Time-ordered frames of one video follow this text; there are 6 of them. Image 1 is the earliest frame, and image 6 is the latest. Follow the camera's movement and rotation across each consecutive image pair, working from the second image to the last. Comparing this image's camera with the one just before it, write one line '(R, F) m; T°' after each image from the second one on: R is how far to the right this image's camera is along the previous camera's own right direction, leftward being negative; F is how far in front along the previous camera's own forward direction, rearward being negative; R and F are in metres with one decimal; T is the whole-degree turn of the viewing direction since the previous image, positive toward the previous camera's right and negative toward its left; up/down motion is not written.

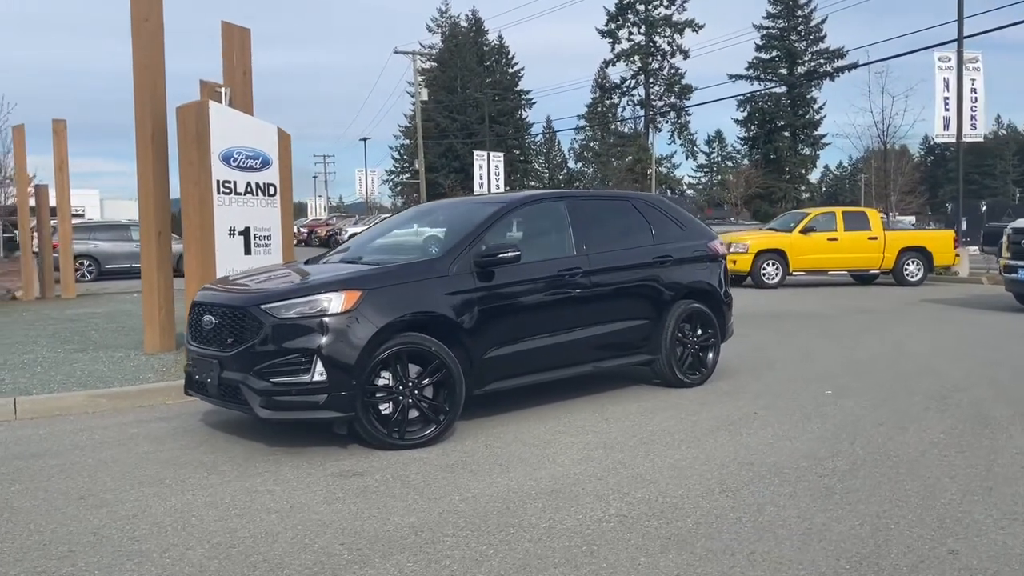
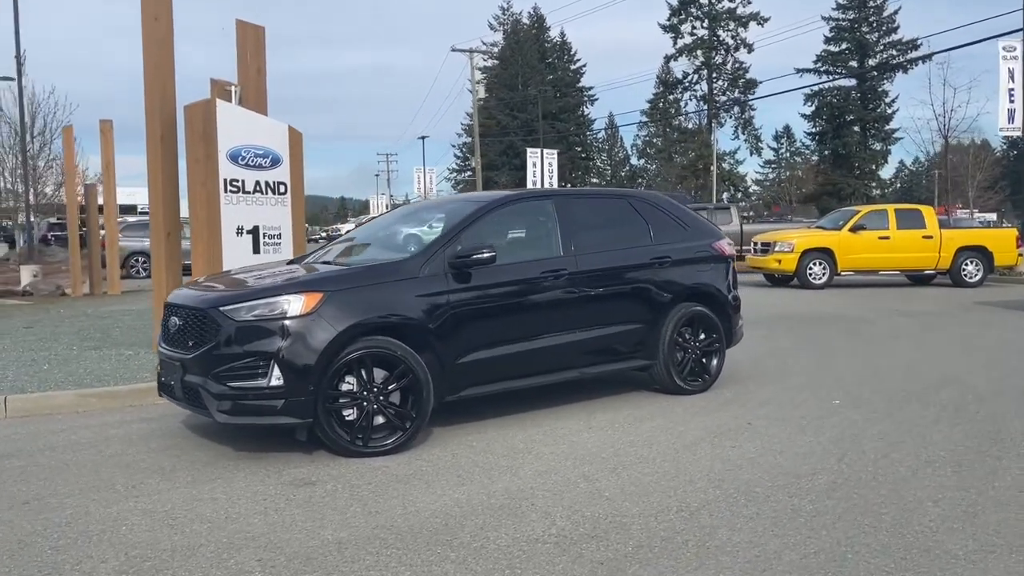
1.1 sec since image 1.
(+0.7, +0.3) m; -4°
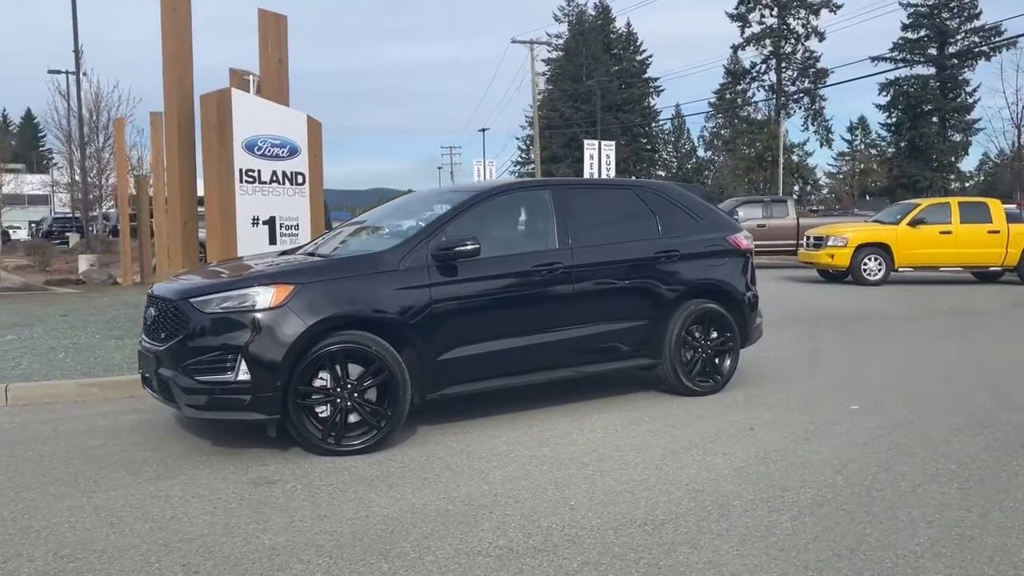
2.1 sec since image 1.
(+0.6, +0.3) m; -4°
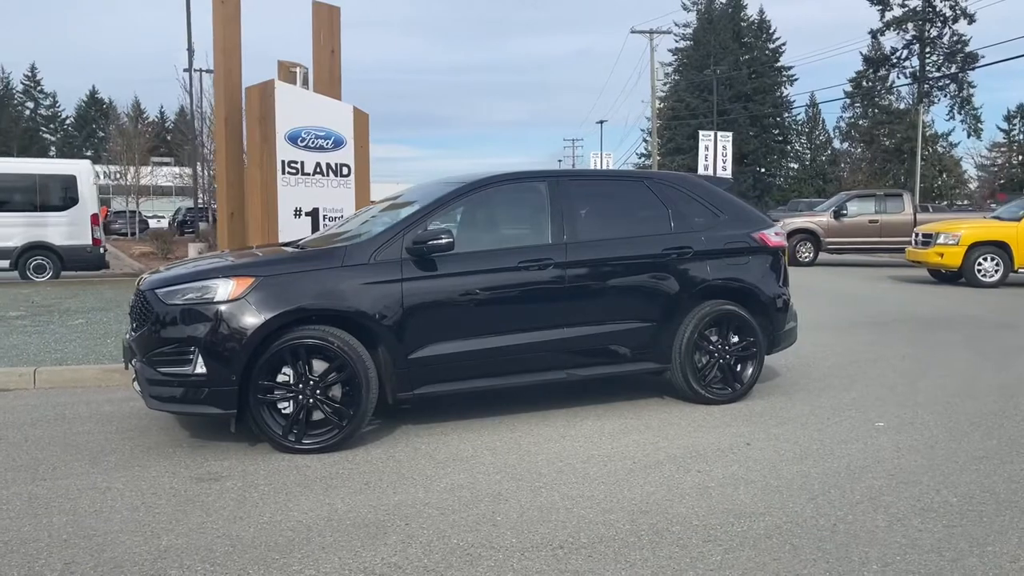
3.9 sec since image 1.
(+1.0, +0.4) m; -8°
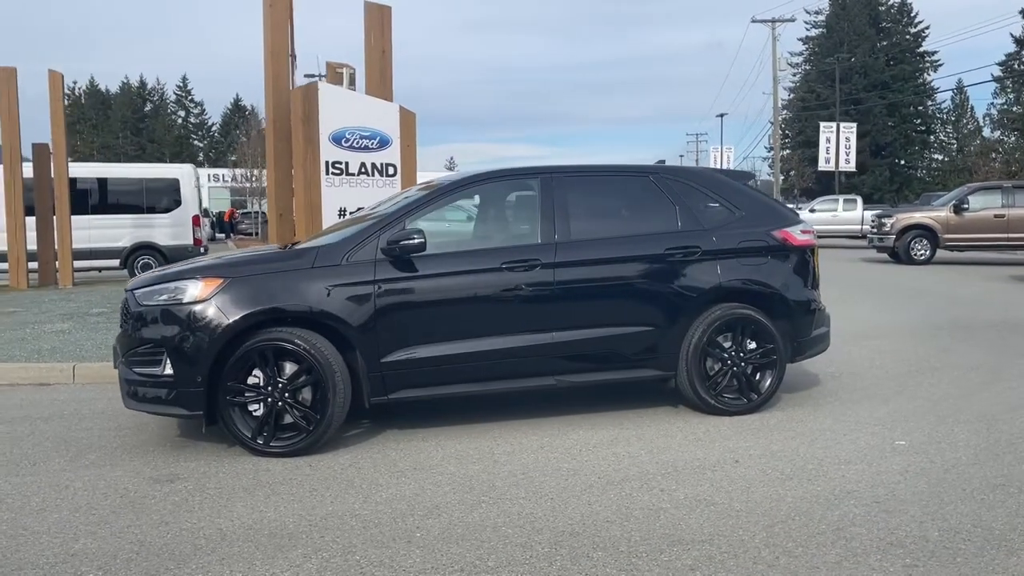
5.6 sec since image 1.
(+1.0, +0.3) m; -8°
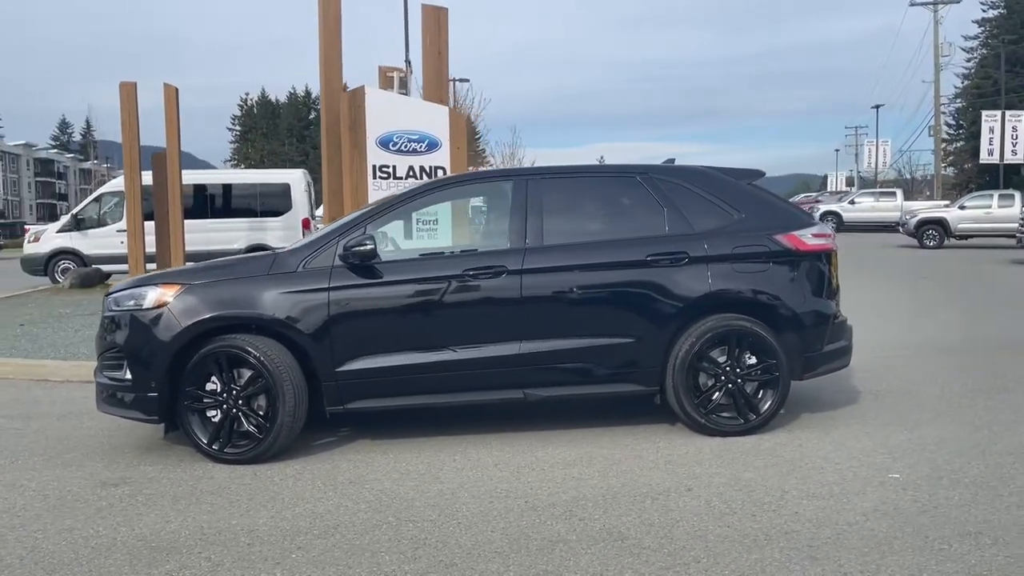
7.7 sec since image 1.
(+1.3, +0.4) m; -10°
